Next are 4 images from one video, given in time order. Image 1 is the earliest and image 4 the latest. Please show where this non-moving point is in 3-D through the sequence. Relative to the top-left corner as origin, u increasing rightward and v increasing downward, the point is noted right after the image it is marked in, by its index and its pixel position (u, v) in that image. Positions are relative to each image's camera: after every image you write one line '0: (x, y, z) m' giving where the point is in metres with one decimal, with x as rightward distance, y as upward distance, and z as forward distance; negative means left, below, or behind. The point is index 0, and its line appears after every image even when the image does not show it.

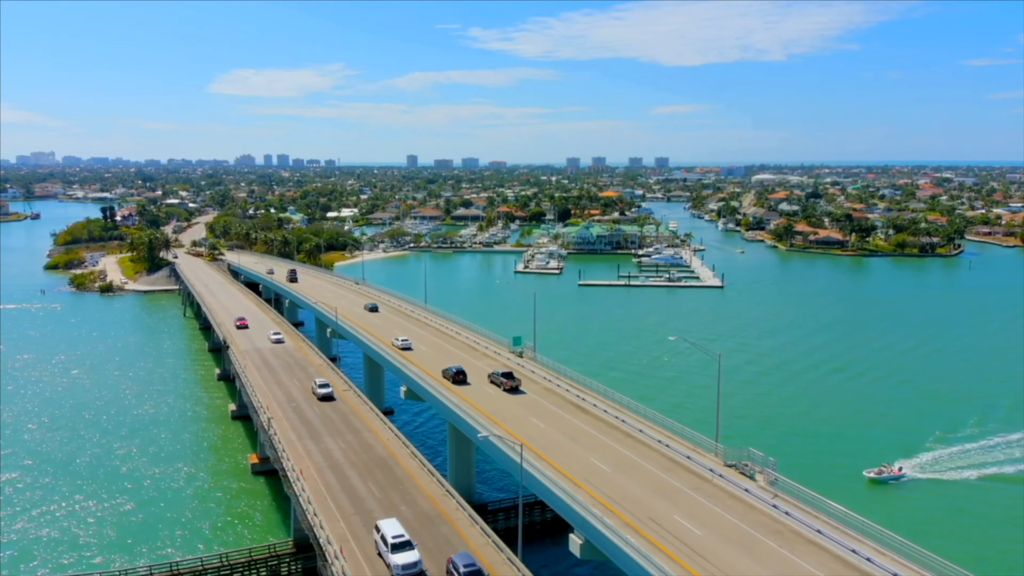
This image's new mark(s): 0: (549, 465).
0: (+1.0, -4.0, +19.3) m
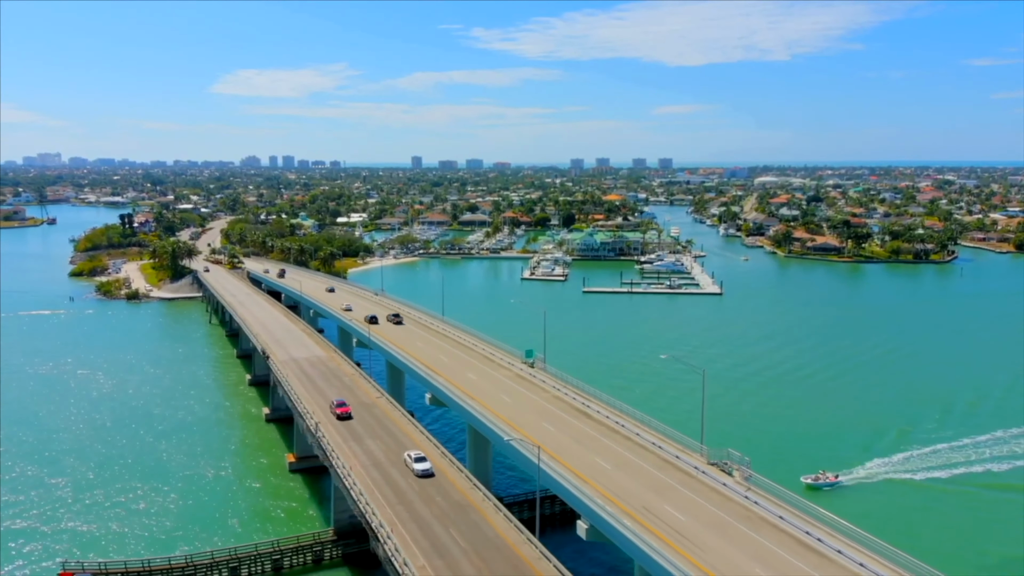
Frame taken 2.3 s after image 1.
0: (+1.2, -4.3, +20.4) m
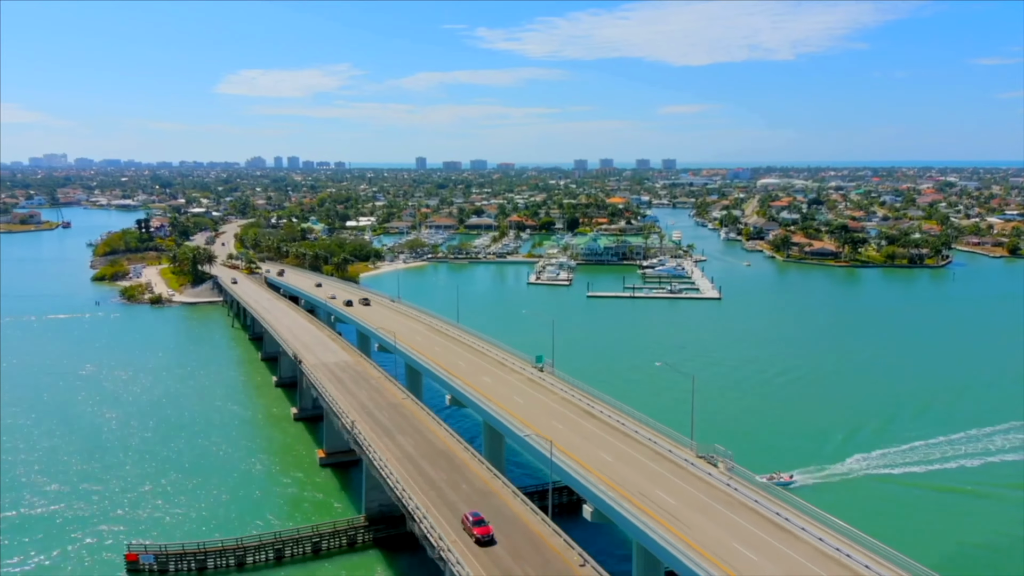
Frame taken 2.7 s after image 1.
0: (+1.4, -4.4, +21.6) m
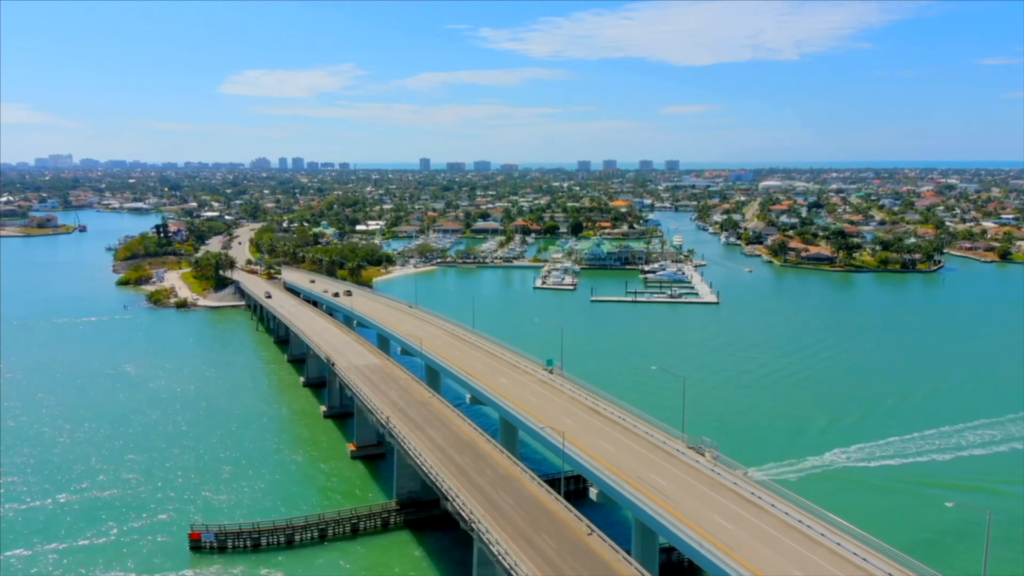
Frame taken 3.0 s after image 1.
0: (+1.6, -4.6, +23.0) m
